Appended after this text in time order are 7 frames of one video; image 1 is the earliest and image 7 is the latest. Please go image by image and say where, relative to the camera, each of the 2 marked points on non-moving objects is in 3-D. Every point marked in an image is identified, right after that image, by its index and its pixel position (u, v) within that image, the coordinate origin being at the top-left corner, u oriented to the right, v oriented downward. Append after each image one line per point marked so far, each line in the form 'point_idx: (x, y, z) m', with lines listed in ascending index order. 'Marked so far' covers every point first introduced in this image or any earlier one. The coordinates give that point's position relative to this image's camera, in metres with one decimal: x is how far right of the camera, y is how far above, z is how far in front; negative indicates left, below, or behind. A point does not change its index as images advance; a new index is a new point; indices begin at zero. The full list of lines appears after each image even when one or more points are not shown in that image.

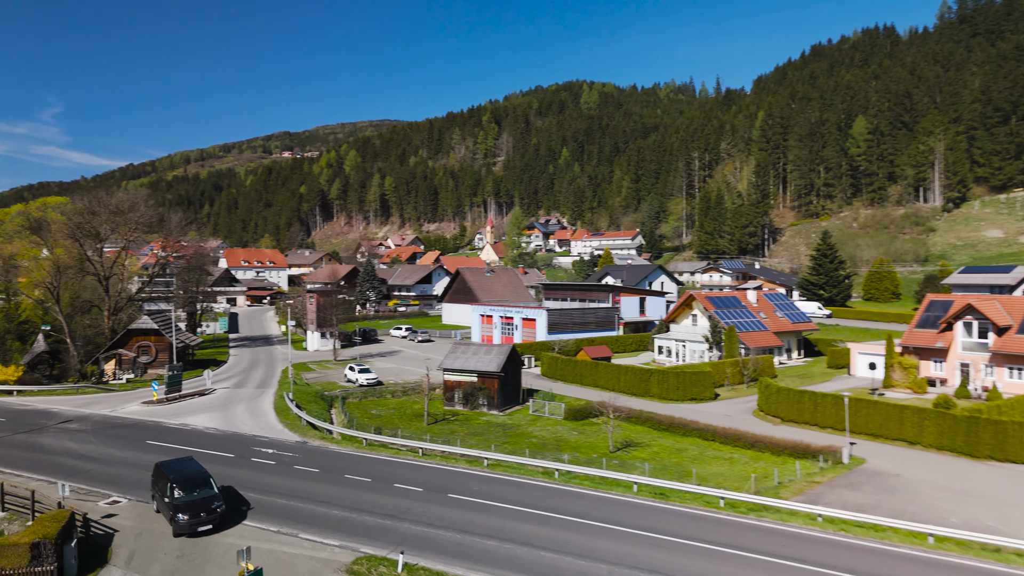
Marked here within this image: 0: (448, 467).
0: (-1.6, -4.7, +18.6) m
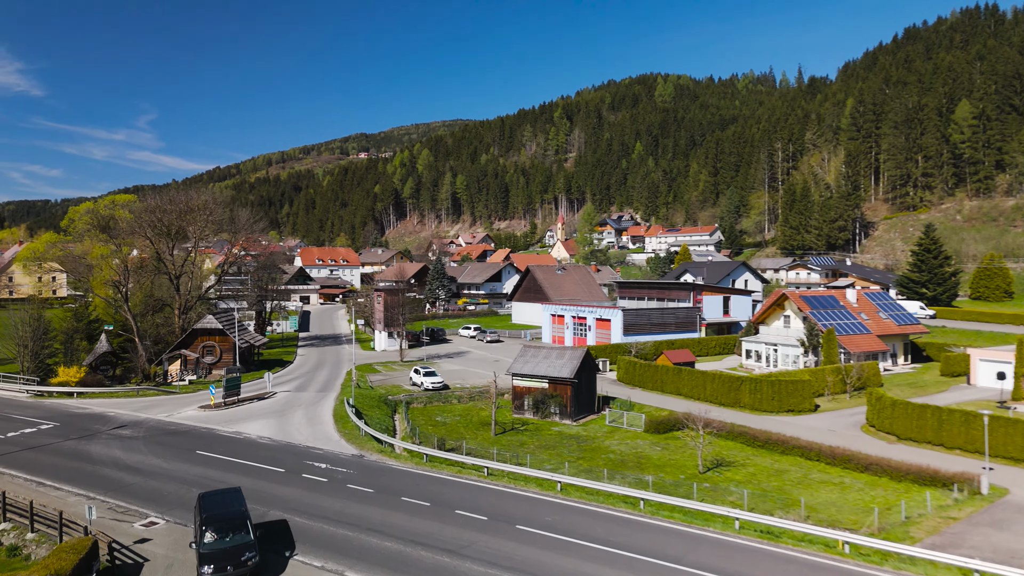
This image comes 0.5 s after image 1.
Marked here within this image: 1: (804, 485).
0: (+0.1, -4.7, +16.4) m
1: (+8.0, -5.4, +19.5) m
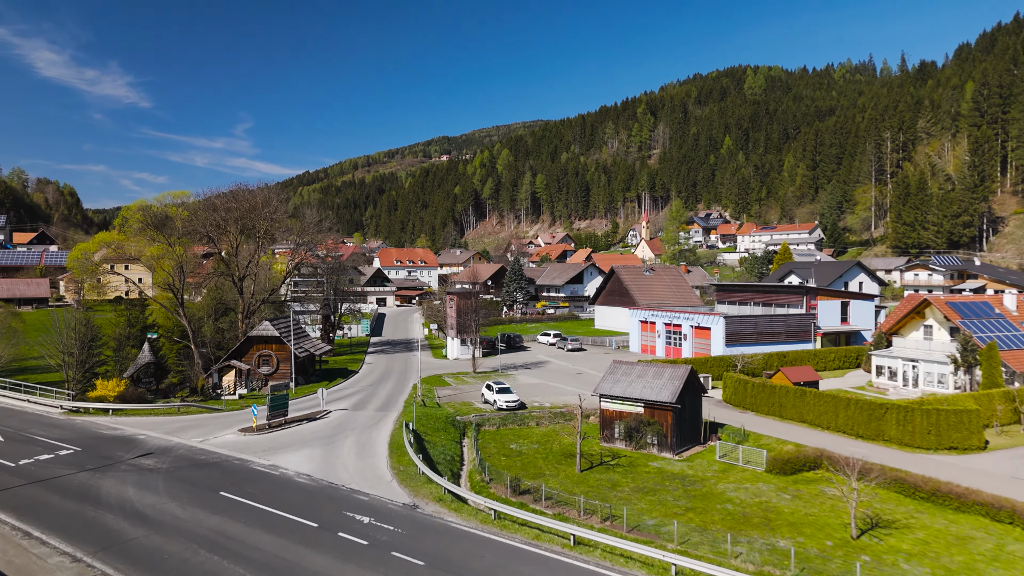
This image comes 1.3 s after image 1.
0: (+1.8, -4.9, +12.2) m
1: (+9.9, -5.6, +14.4) m
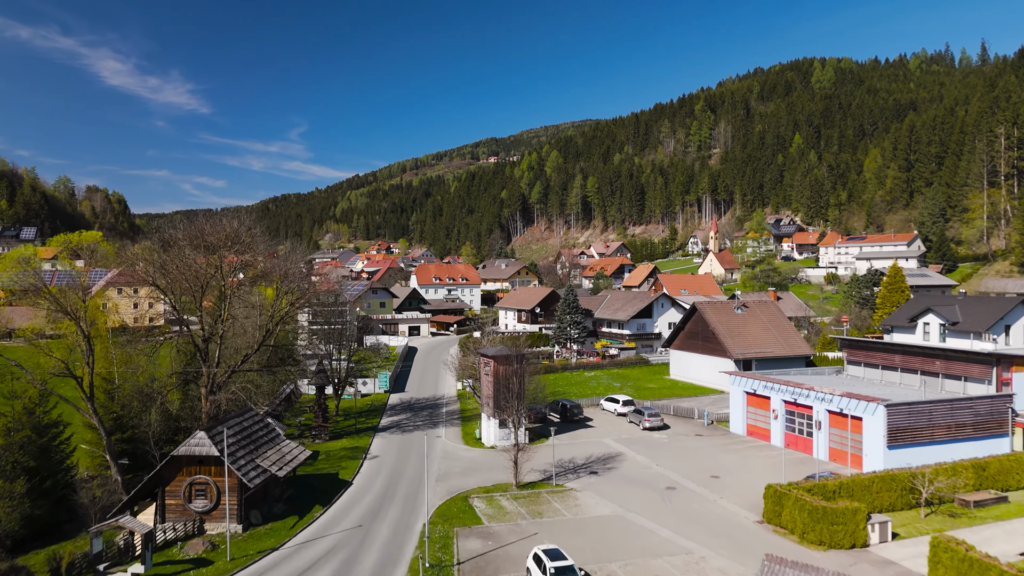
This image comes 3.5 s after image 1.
0: (+2.3, -7.4, +1.4) m
1: (+10.6, -8.1, +3.0) m
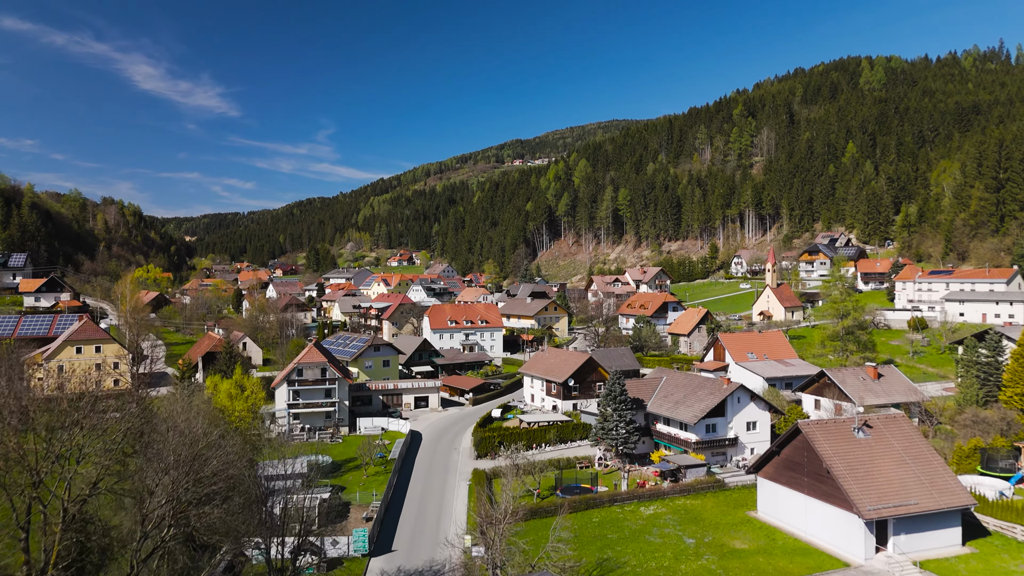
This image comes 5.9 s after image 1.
0: (+2.0, -12.3, -10.6) m
1: (+10.4, -13.0, -9.3) m
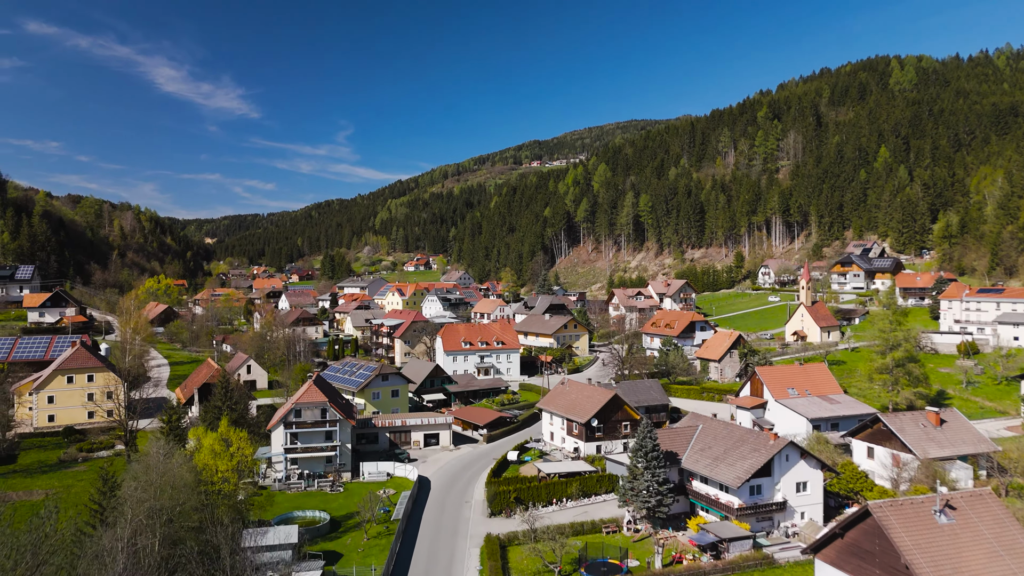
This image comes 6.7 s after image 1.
0: (+1.7, -14.3, -15.0) m
1: (+10.0, -15.0, -13.9) m
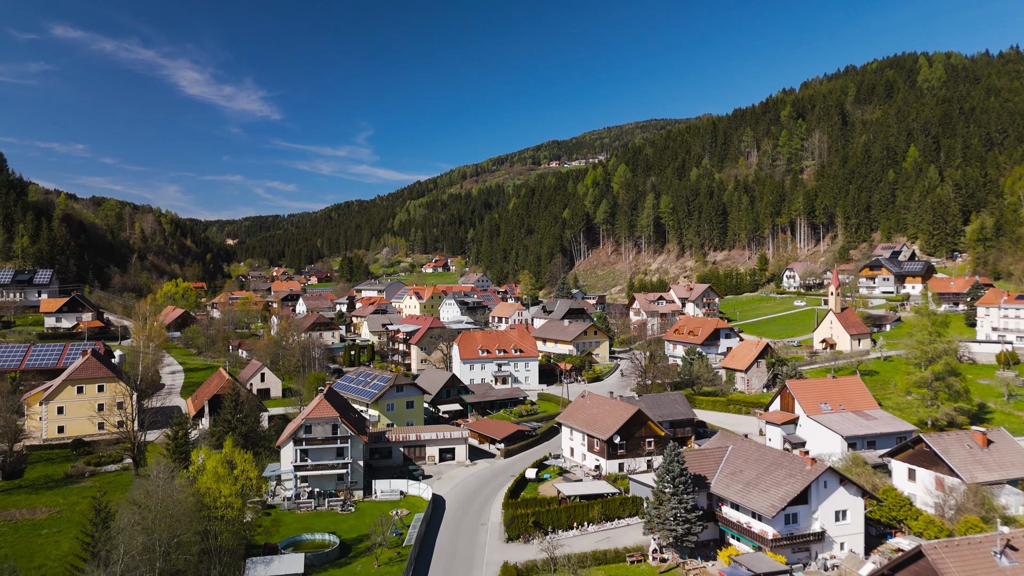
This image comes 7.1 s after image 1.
0: (+1.2, -15.0, -17.0) m
1: (+9.6, -15.7, -16.1) m
